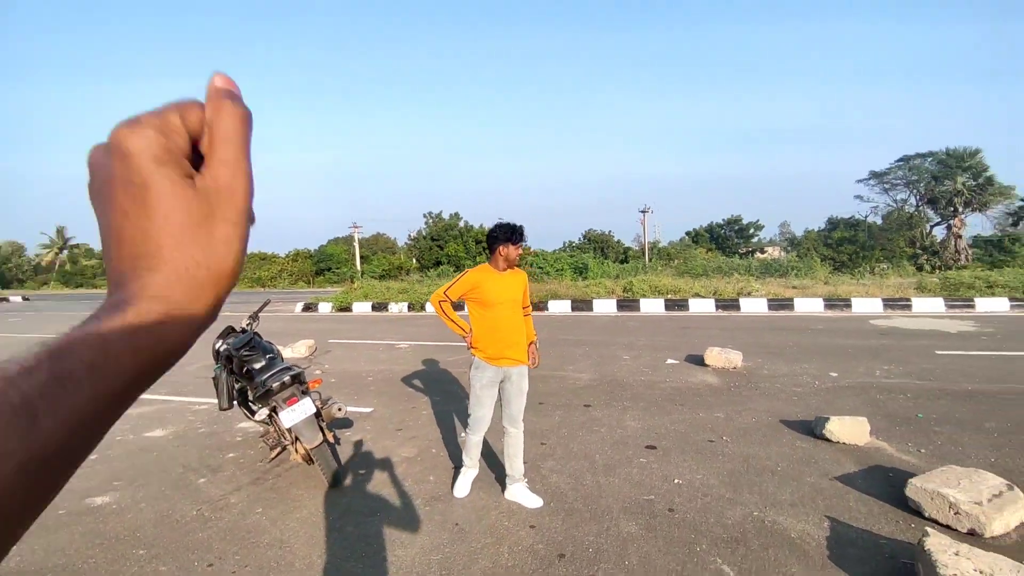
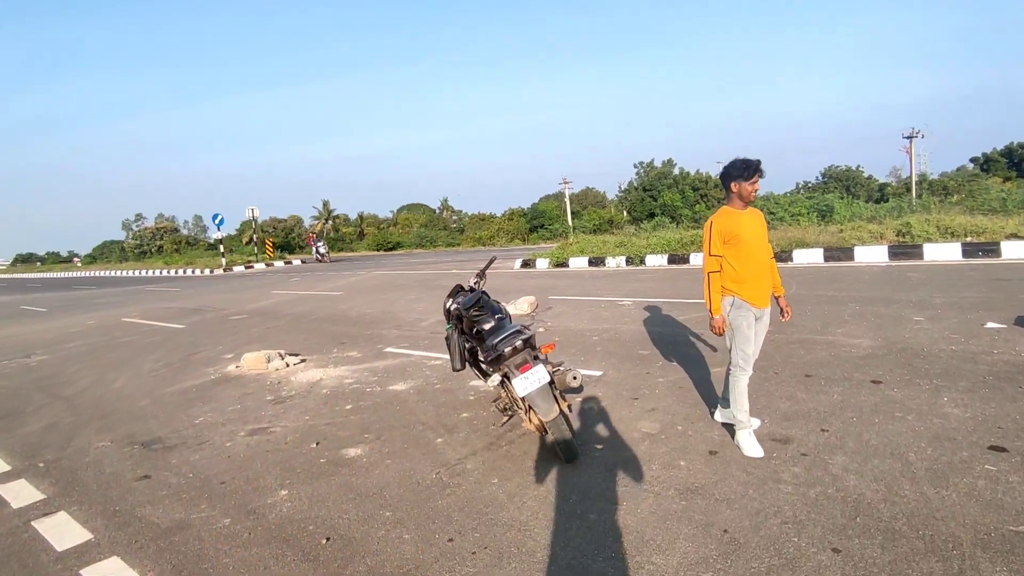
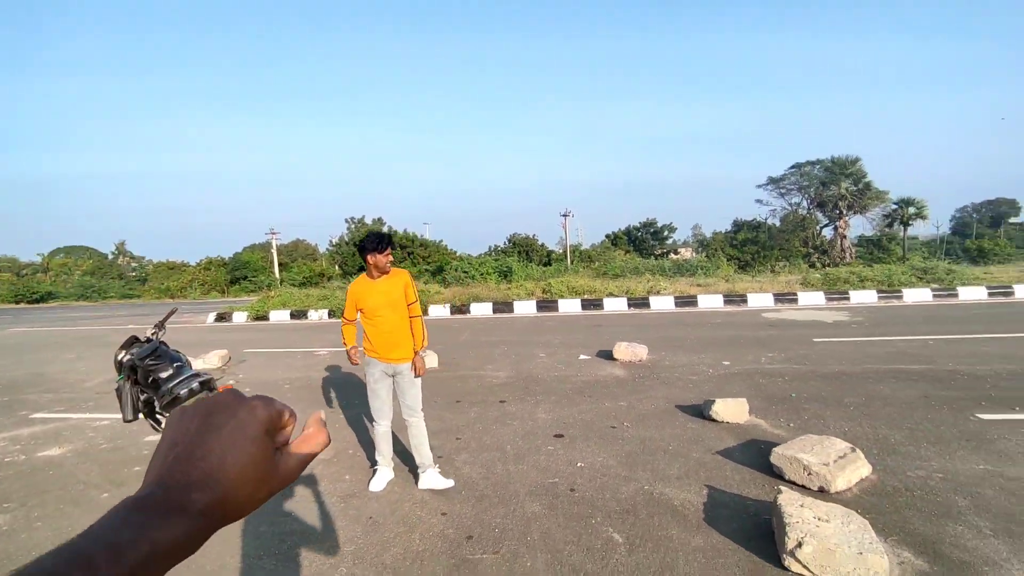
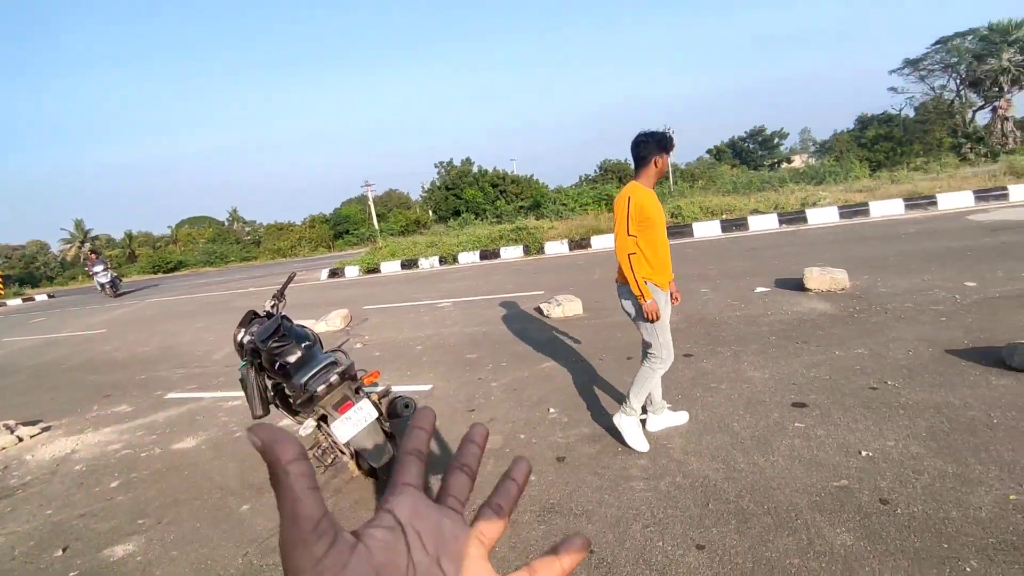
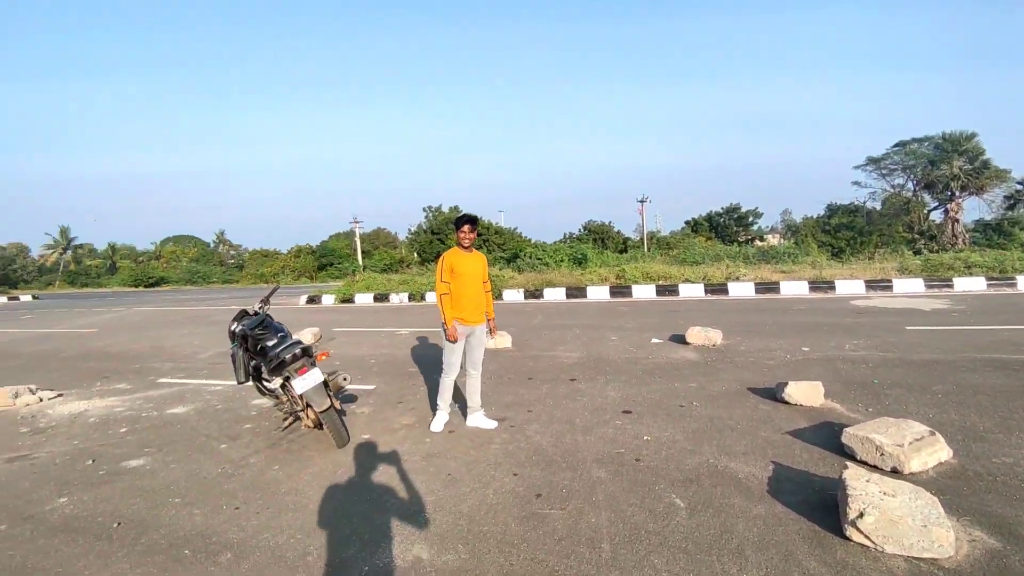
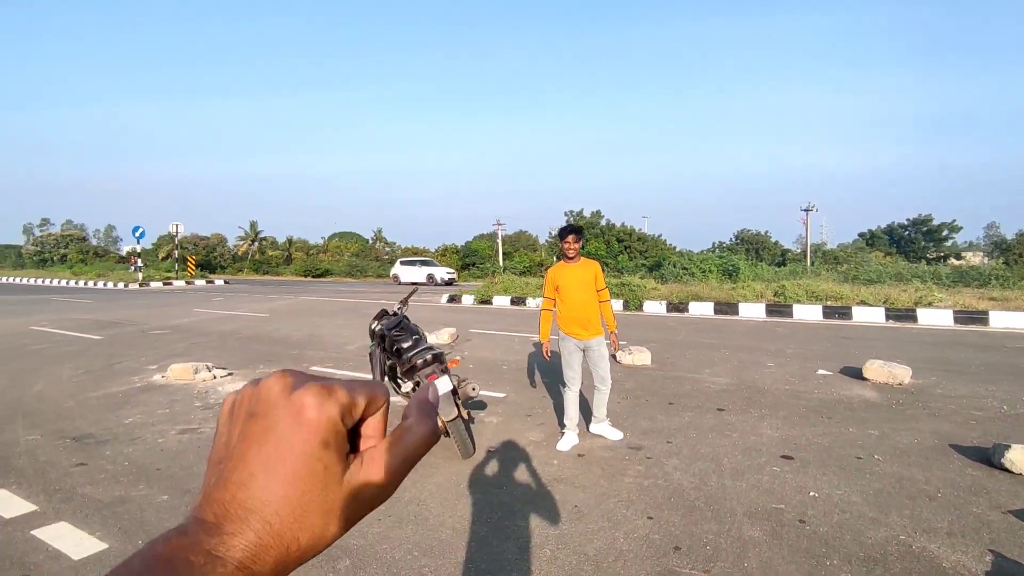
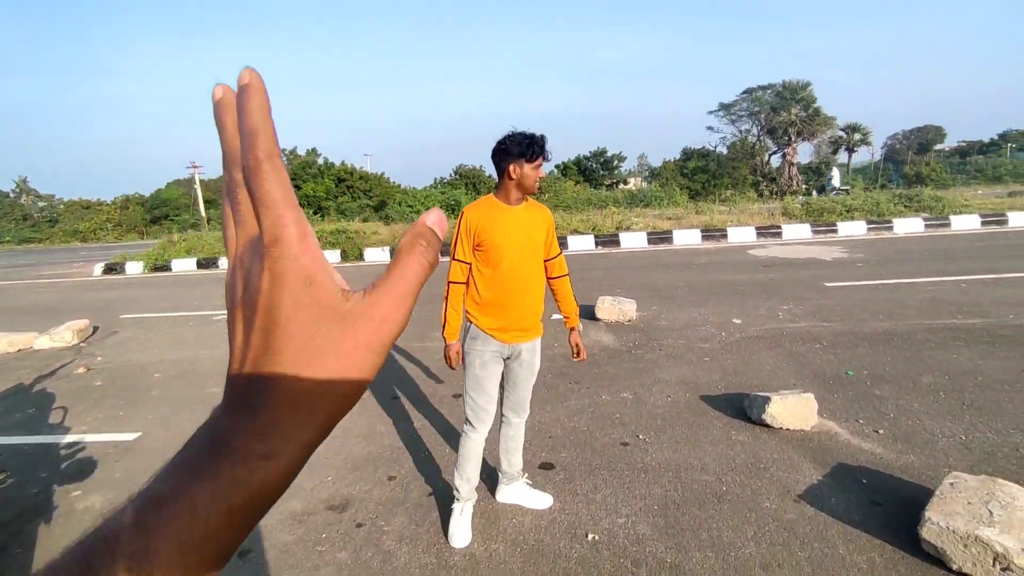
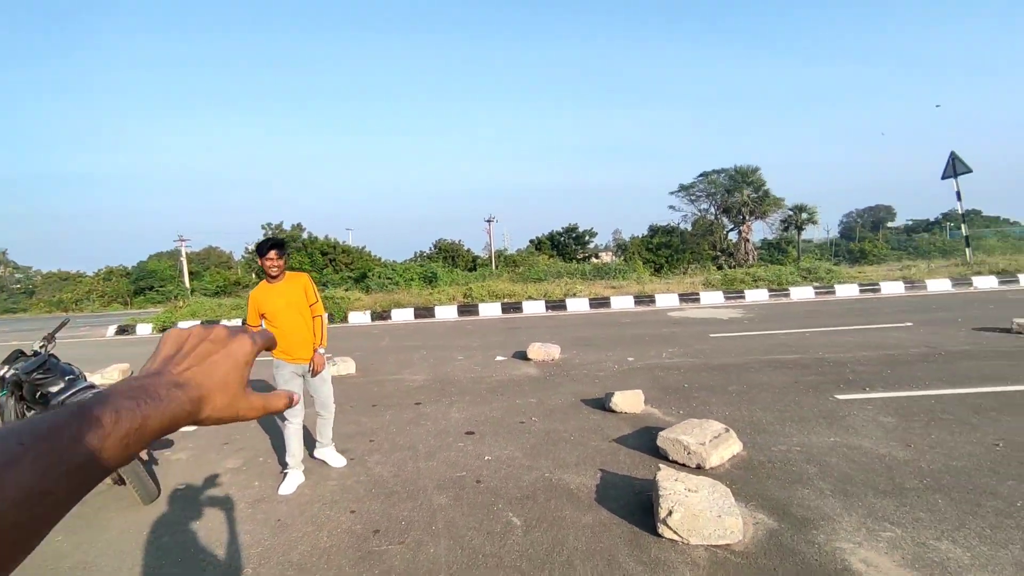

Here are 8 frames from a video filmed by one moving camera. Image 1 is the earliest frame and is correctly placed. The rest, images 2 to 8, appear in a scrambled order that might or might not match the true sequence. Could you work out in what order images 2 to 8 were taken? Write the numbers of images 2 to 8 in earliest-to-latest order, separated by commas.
3, 8, 5, 6, 2, 4, 7
